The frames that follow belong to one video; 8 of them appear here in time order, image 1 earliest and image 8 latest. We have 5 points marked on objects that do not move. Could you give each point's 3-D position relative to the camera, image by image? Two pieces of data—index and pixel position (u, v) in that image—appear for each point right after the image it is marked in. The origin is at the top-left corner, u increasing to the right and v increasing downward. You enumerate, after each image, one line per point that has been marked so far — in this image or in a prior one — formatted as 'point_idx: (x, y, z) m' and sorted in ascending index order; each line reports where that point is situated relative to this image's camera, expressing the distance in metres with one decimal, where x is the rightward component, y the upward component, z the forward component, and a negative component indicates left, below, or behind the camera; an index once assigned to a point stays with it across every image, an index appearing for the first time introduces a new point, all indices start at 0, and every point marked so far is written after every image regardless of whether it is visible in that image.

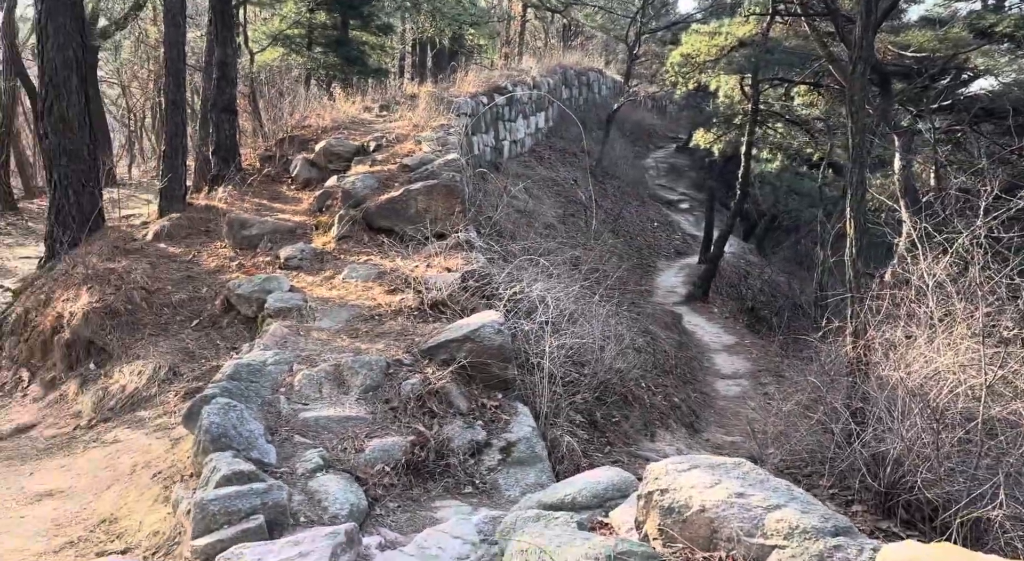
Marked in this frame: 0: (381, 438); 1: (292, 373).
0: (-0.8, -1.0, +5.5) m
1: (-1.5, -0.6, +6.0) m
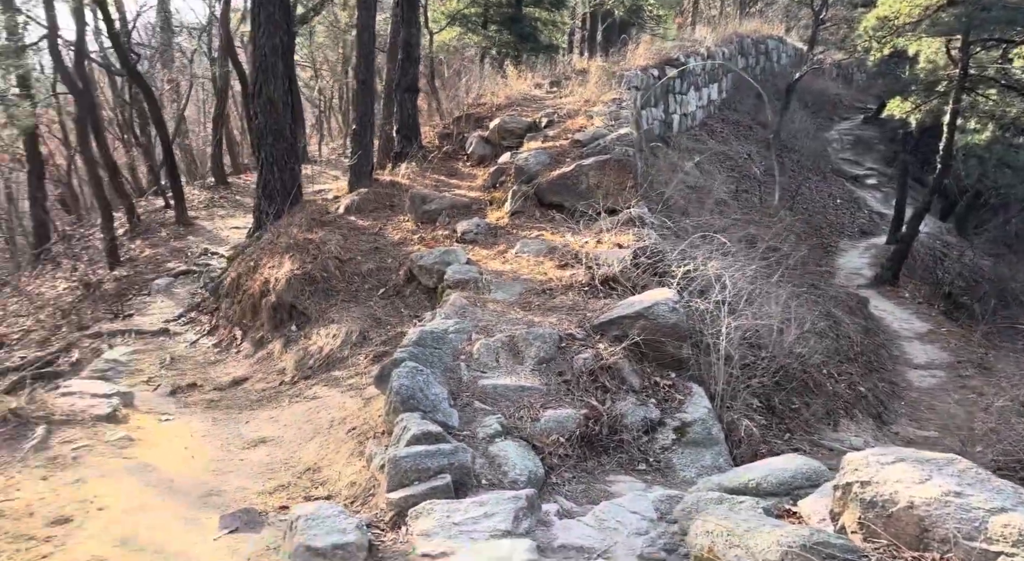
0: (+0.3, -0.8, +5.6) m
1: (-0.3, -0.4, +6.2) m
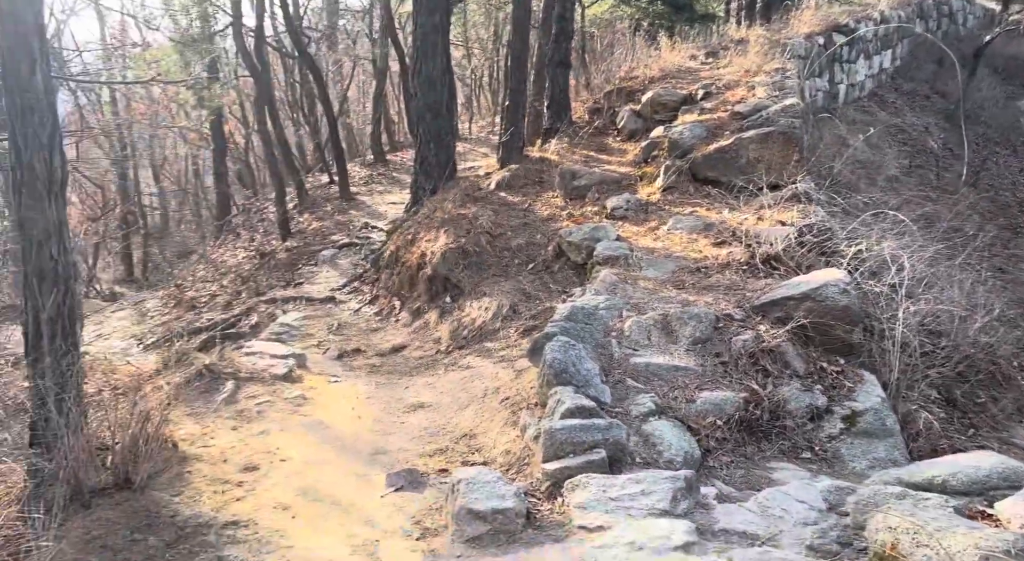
0: (+1.2, -0.7, +5.4) m
1: (+0.8, -0.3, +6.1) m
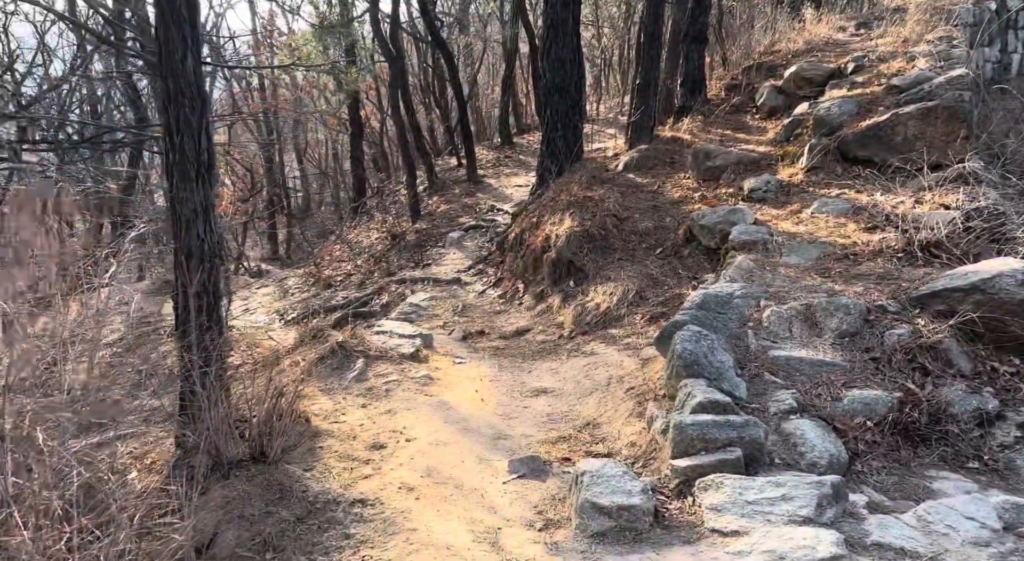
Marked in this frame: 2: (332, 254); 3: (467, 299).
0: (+2.0, -0.6, +5.0) m
1: (+1.6, -0.2, +5.8) m
2: (-3.6, +0.5, +17.7) m
3: (-0.5, -0.2, +9.9) m
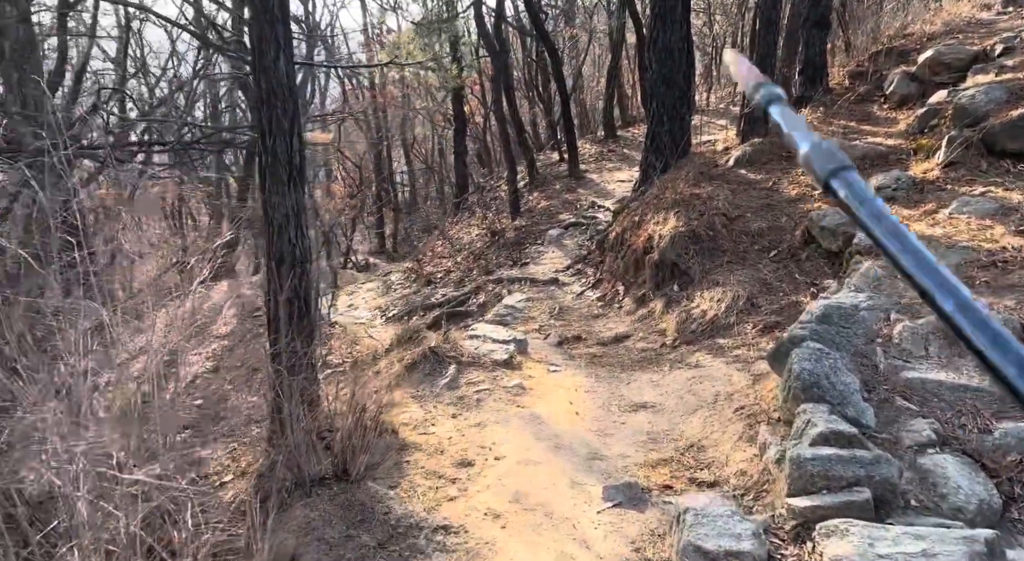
0: (+2.5, -0.7, +4.3) m
1: (+2.2, -0.2, +5.1) m
2: (-1.6, +0.6, +17.6) m
3: (+0.6, -0.2, +9.5) m
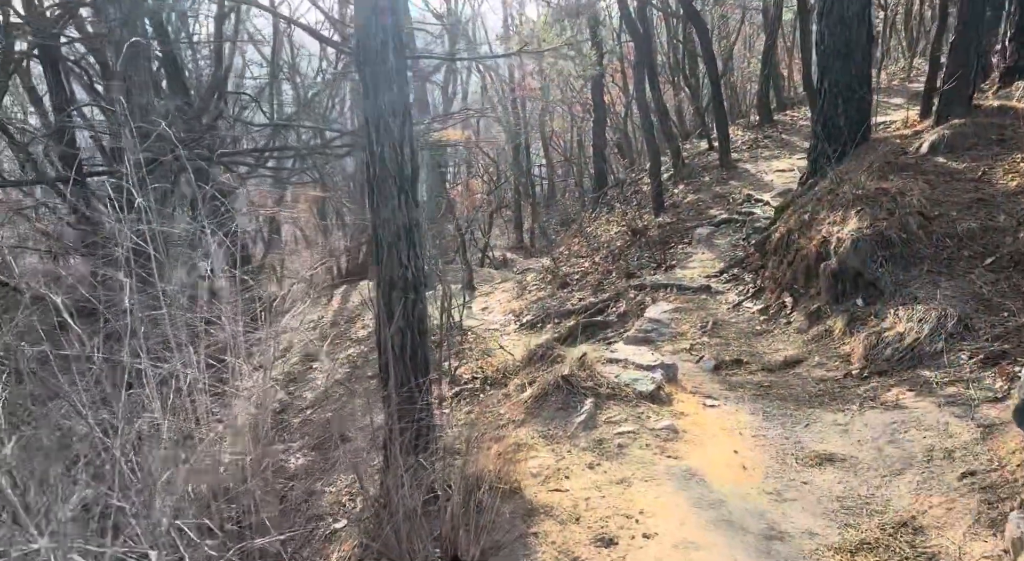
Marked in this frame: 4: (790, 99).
0: (+3.0, -0.8, +2.9) m
1: (+2.9, -0.4, +3.7) m
2: (+1.1, +0.6, +16.6) m
3: (+2.0, -0.3, +8.2) m
4: (+6.3, +4.1, +20.0) m
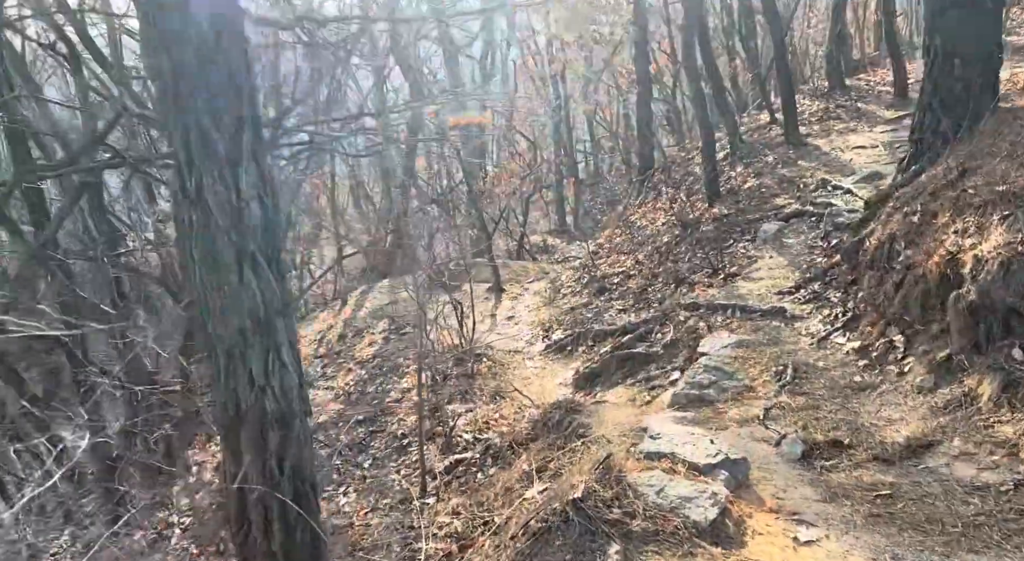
0: (+2.8, -1.1, +0.7) m
1: (+2.7, -0.7, +1.5) m
2: (+1.7, +0.6, +14.5) m
3: (+2.0, -0.5, +6.1) m
4: (+7.0, +4.4, +17.5) m
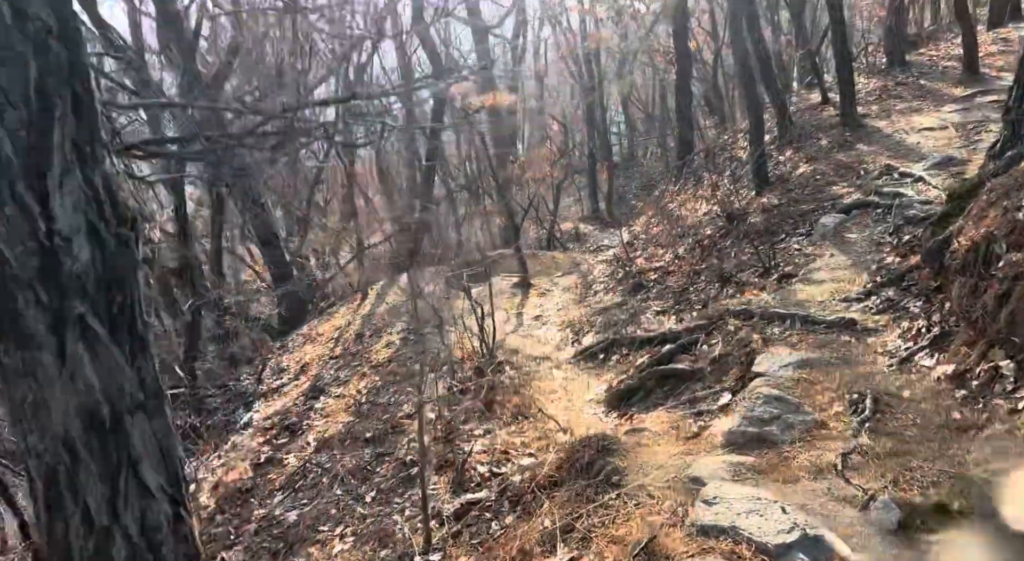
0: (+2.7, -1.3, -0.3) m
1: (+2.6, -0.8, +0.5) m
2: (+2.1, +0.7, +13.5) m
3: (+2.2, -0.6, +5.1) m
4: (+7.5, +4.5, +16.1) m
